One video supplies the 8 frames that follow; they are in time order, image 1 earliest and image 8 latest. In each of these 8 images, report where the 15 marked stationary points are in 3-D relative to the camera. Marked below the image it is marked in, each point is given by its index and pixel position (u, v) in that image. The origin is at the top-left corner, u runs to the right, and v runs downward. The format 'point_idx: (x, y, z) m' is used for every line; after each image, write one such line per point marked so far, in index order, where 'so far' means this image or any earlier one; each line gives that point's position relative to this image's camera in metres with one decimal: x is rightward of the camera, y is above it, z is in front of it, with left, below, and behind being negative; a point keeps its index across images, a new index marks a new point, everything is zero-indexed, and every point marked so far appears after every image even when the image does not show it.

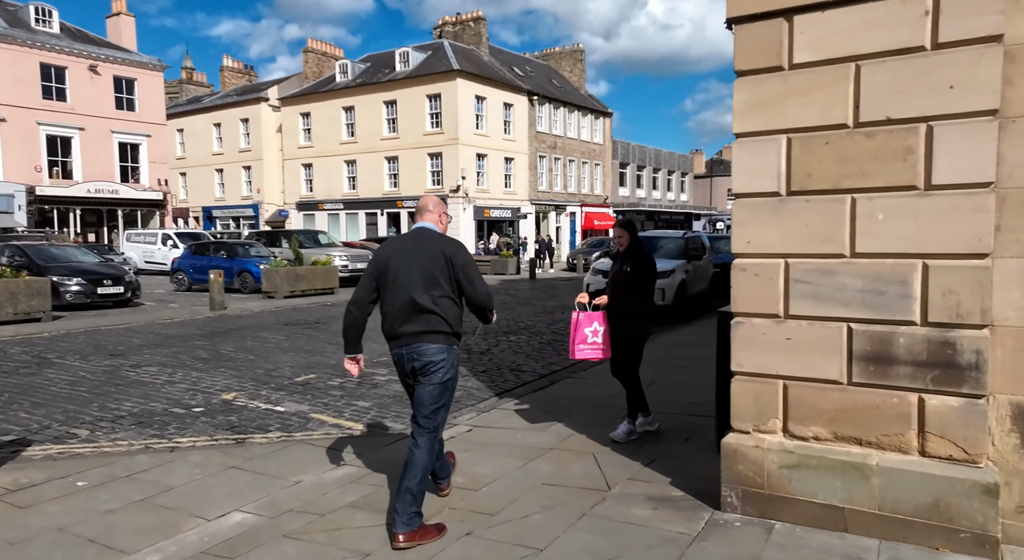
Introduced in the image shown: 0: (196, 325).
0: (-4.8, -0.8, +11.3) m
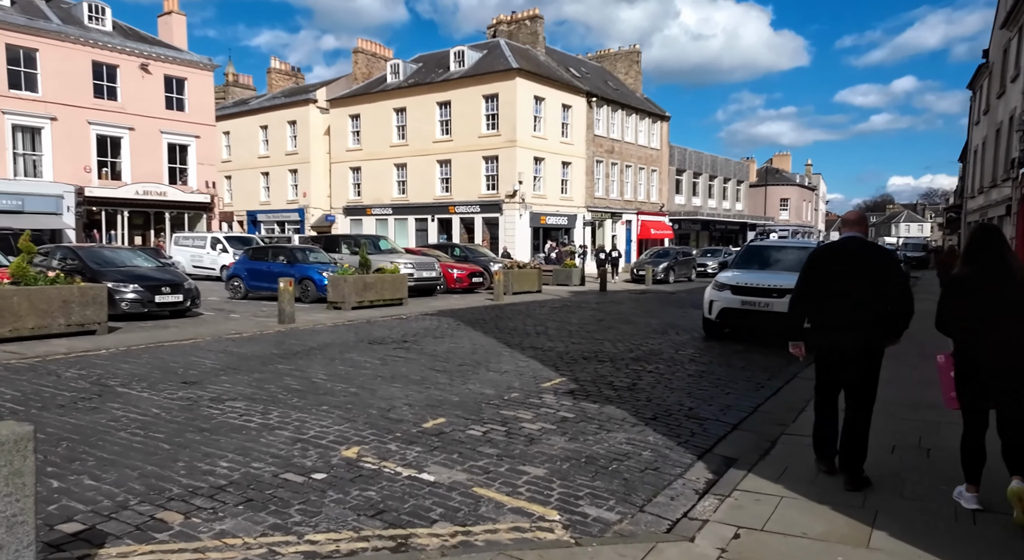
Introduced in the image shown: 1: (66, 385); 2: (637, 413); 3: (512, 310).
0: (-3.3, -0.9, +10.0) m
1: (-4.3, -1.0, +7.3) m
2: (+0.9, -0.9, +5.1) m
3: (-0.1, -0.7, +15.7) m
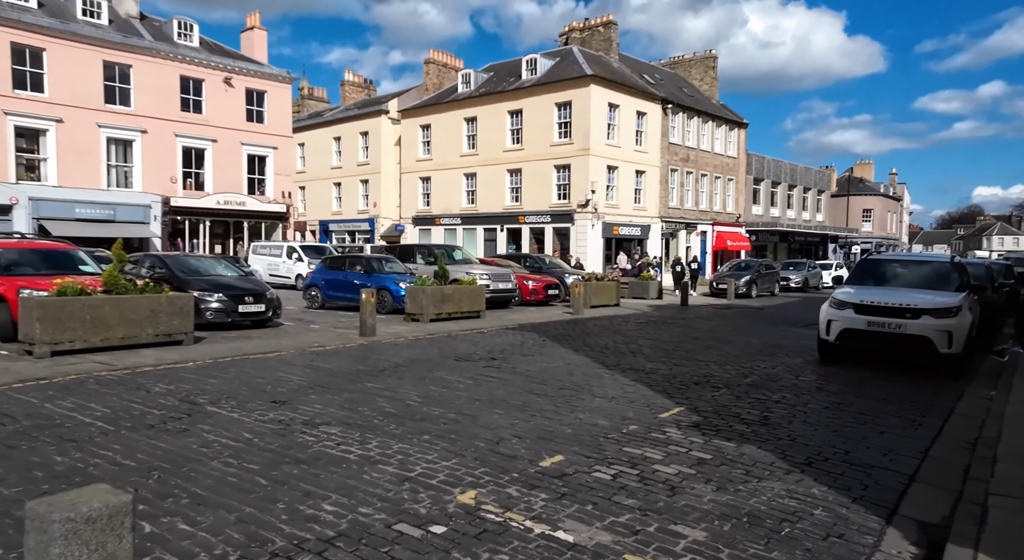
0: (-2.1, -1.1, +9.7) m
1: (-3.3, -1.2, +7.0) m
2: (+1.6, -1.0, +4.4) m
3: (+1.6, -0.9, +15.0) m
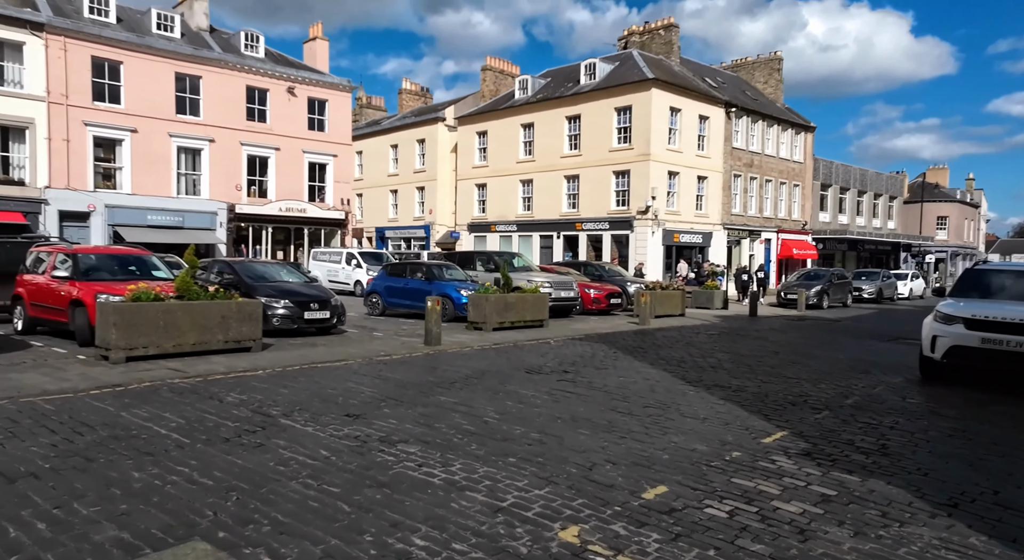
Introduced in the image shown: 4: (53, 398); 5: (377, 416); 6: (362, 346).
0: (-1.2, -1.2, +9.4) m
1: (-2.6, -1.2, +6.8) m
2: (+2.2, -1.1, +3.9) m
3: (+2.9, -1.1, +14.5) m
4: (-4.8, -1.2, +7.8) m
5: (-1.2, -1.2, +6.6) m
6: (-2.6, -1.2, +13.2) m
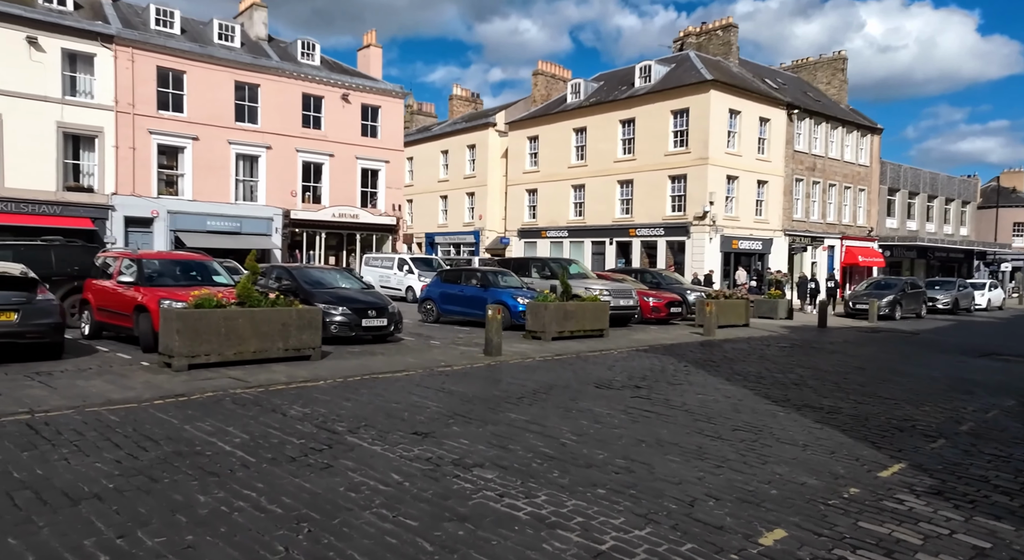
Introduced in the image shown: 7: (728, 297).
0: (-0.4, -1.3, +9.1) m
1: (-1.9, -1.3, +6.6) m
2: (+2.6, -1.2, +3.4) m
3: (+4.0, -1.3, +13.9) m
4: (-4.0, -1.3, +7.6) m
5: (-0.5, -1.3, +6.3) m
6: (-1.6, -1.3, +12.9) m
7: (+5.6, -0.4, +19.3) m
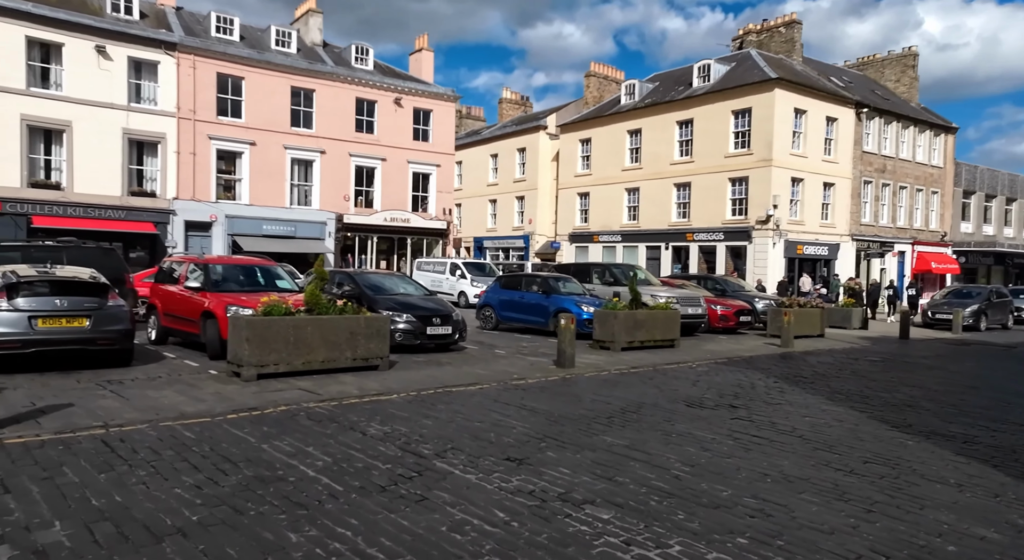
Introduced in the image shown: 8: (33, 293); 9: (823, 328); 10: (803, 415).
0: (+0.6, -1.4, +8.5) m
1: (-1.1, -1.4, +6.1) m
2: (+3.3, -1.3, +2.7) m
3: (+5.3, -1.5, +13.1) m
4: (-3.2, -1.4, +7.3) m
5: (+0.2, -1.4, +5.7) m
6: (-0.4, -1.4, +12.4) m
7: (+7.2, -0.6, +18.4) m
8: (-6.4, -0.1, +10.0) m
9: (+7.8, -1.2, +18.7) m
10: (+3.0, -1.4, +7.7) m
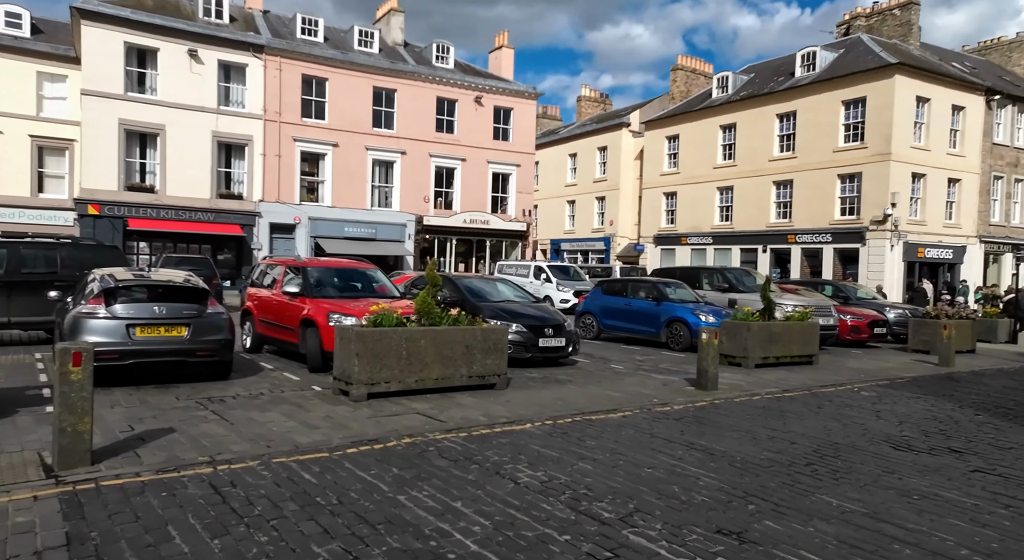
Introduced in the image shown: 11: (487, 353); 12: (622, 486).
0: (+2.1, -1.5, +7.1) m
1: (+0.2, -1.5, +4.9) m
2: (+4.2, -1.5, +1.0) m
3: (+7.2, -1.6, +11.1) m
4: (-1.7, -1.5, +6.2) m
5: (+1.5, -1.5, +4.3) m
6: (+1.5, -1.5, +11.0) m
7: (+9.6, -0.8, +16.3) m
8: (-4.7, -0.2, +9.2) m
9: (+10.3, -1.4, +16.6) m
10: (+4.5, -1.5, +6.0) m
11: (-0.3, -1.0, +10.1) m
12: (+0.8, -1.5, +5.5) m
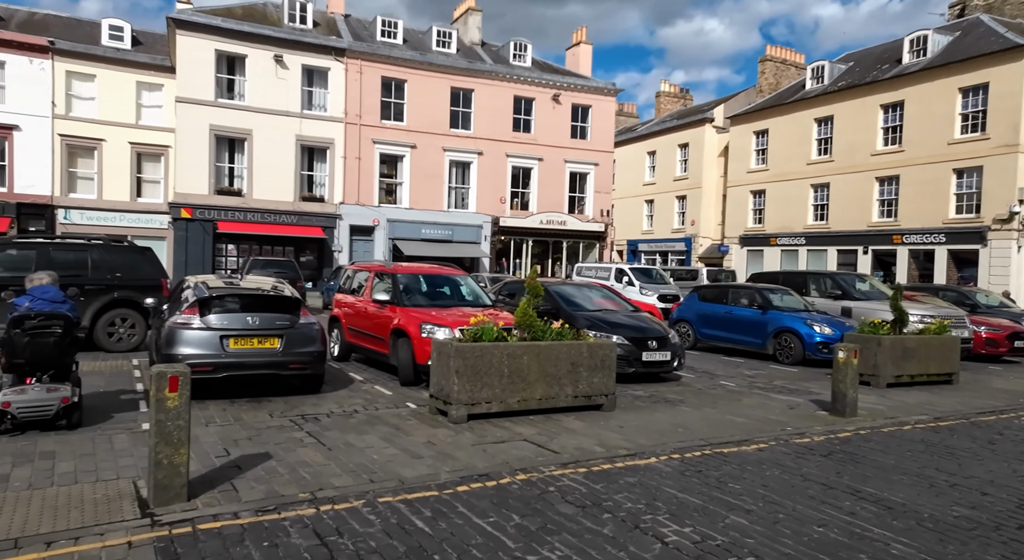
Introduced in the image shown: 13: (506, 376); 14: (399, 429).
0: (+3.2, -1.7, +6.0) m
1: (+1.1, -1.7, +3.9) m
2: (+4.7, -1.6, -0.3) m
3: (+8.7, -1.8, +9.5) m
4: (-0.7, -1.6, +5.5) m
5: (+2.3, -1.6, +3.3) m
6: (+3.0, -1.7, +9.9) m
7: (+11.5, -1.0, +14.4) m
8: (-3.4, -0.4, +8.7) m
9: (+12.2, -1.5, +14.6) m
10: (+5.4, -1.6, +4.6) m
11: (+1.0, -1.1, +9.2) m
12: (+1.7, -1.6, +4.5) m
13: (-0.1, -1.1, +8.6) m
14: (-1.2, -1.6, +8.0) m
